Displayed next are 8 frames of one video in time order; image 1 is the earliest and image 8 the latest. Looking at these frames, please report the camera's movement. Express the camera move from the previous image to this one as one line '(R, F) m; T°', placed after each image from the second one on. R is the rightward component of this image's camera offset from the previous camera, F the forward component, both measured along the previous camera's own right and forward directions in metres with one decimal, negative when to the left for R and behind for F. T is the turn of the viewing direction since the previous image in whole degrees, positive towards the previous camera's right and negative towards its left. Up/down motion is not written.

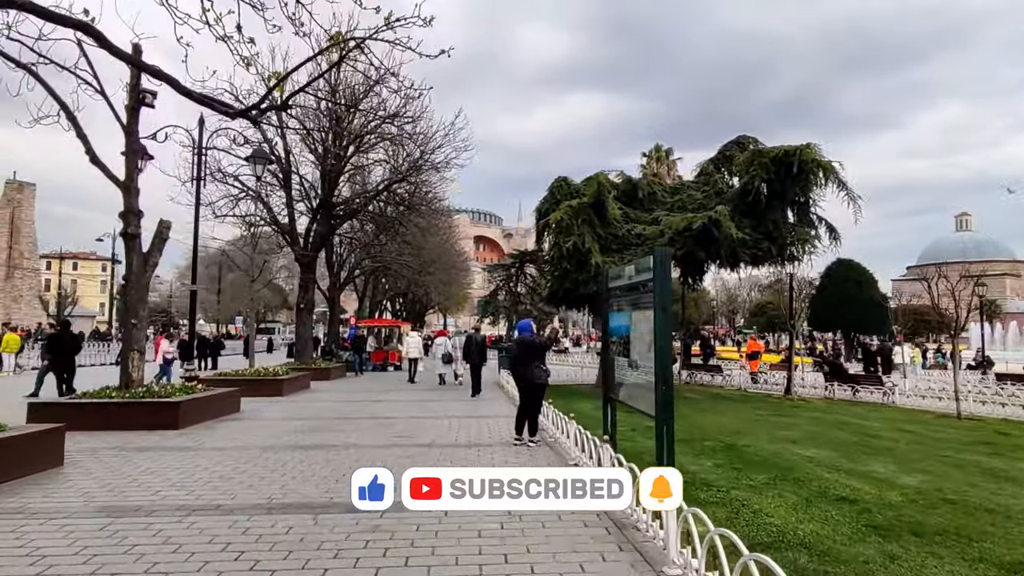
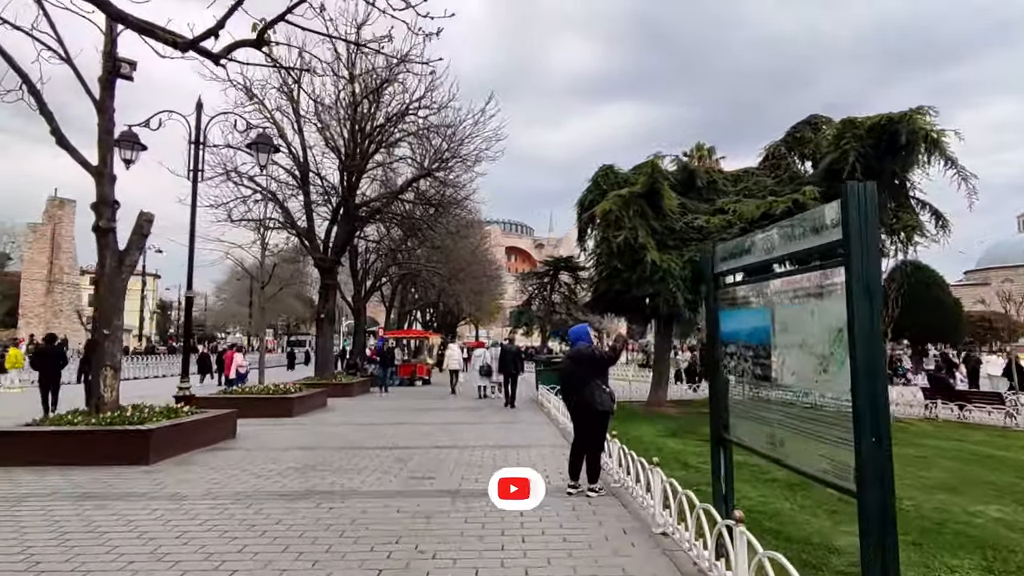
(-0.3, +2.8) m; -3°
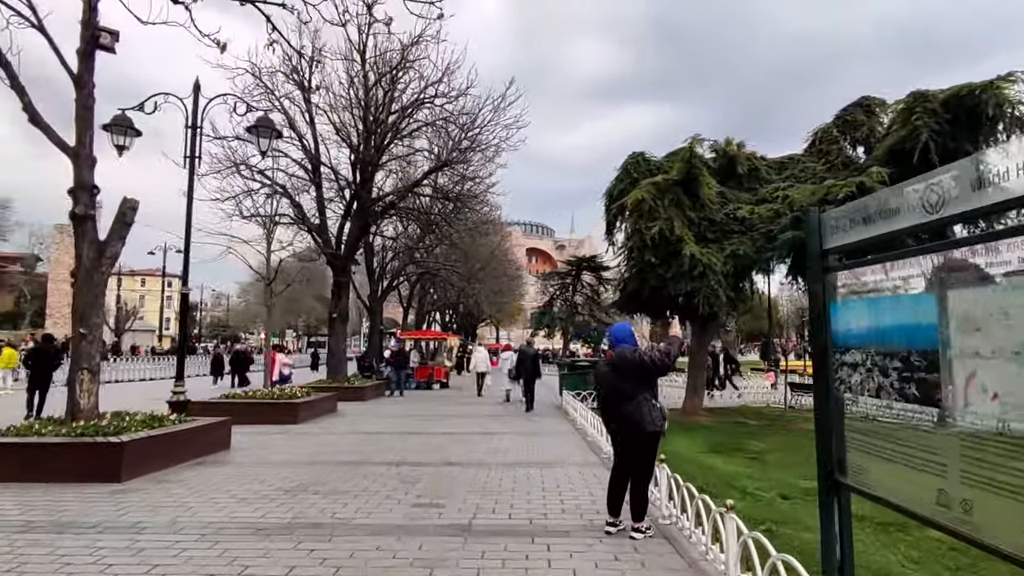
(-0.1, +1.5) m; -2°
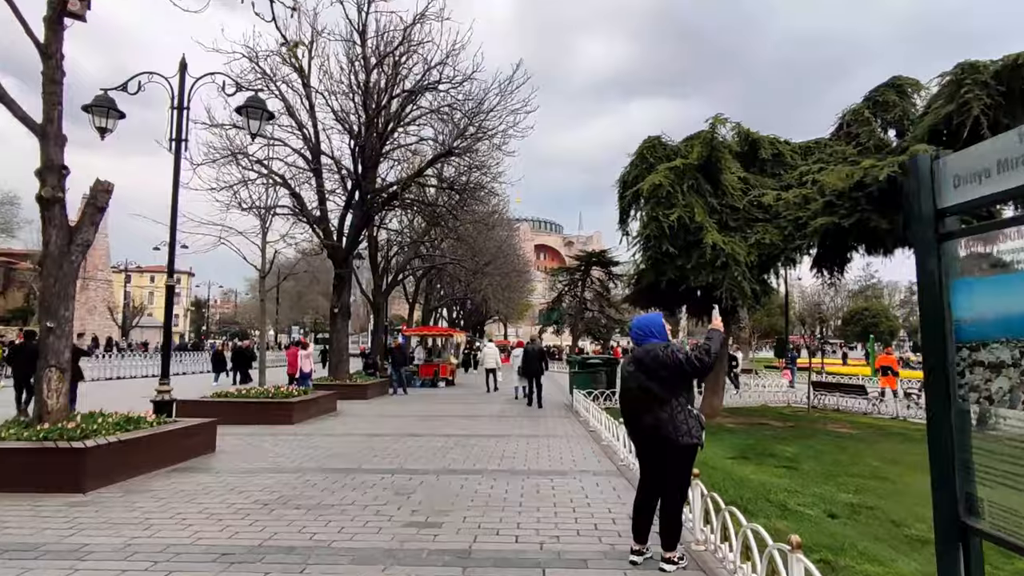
(0.0, +1.0) m; -1°
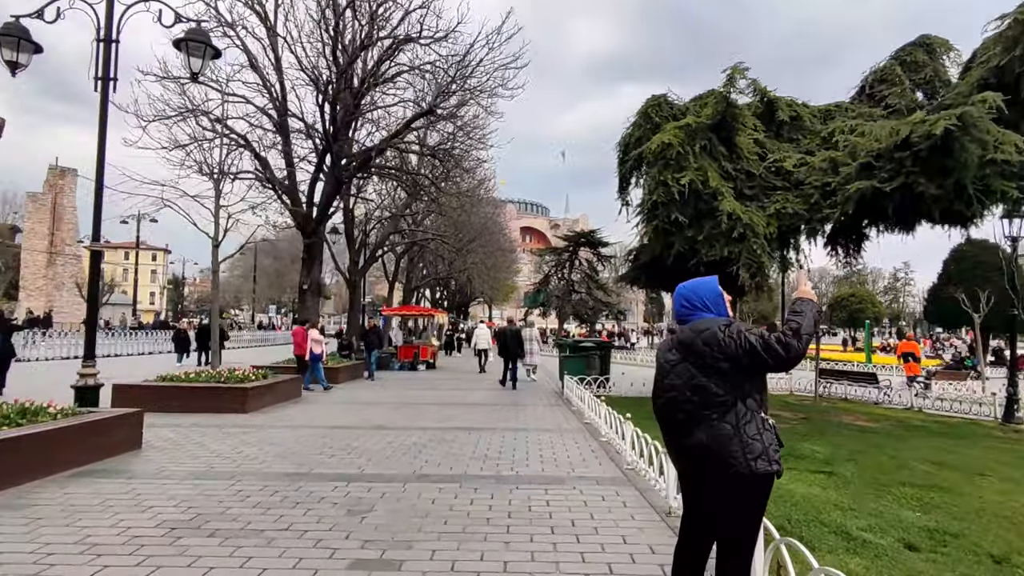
(0.0, +1.8) m; +2°
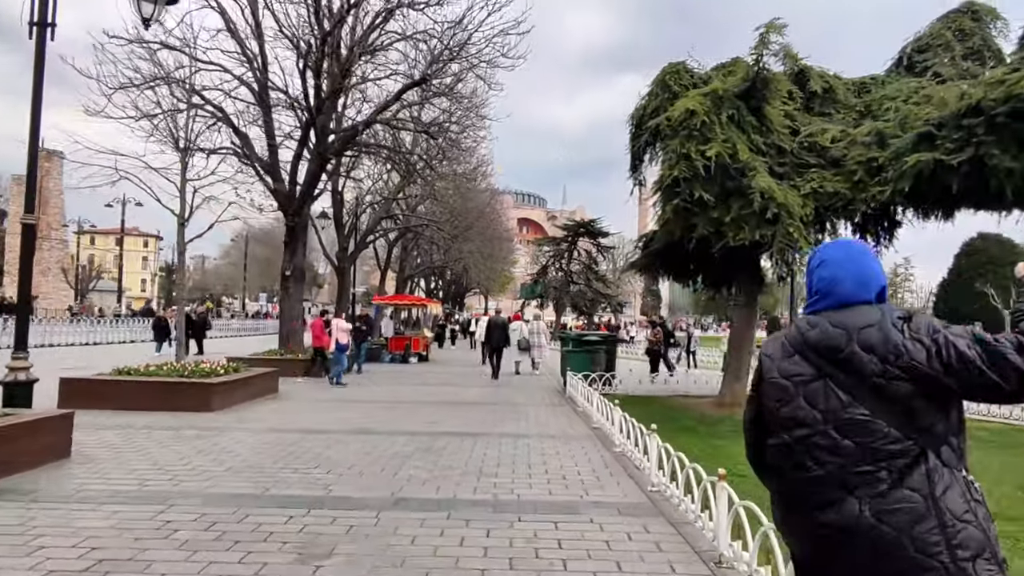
(-0.1, +1.6) m; 0°
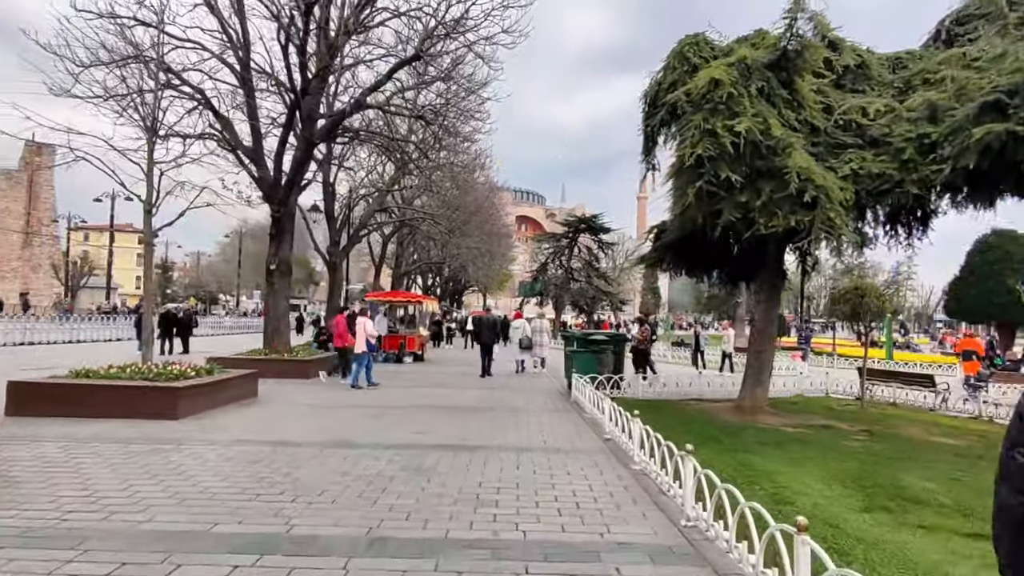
(-0.1, +1.3) m; 0°
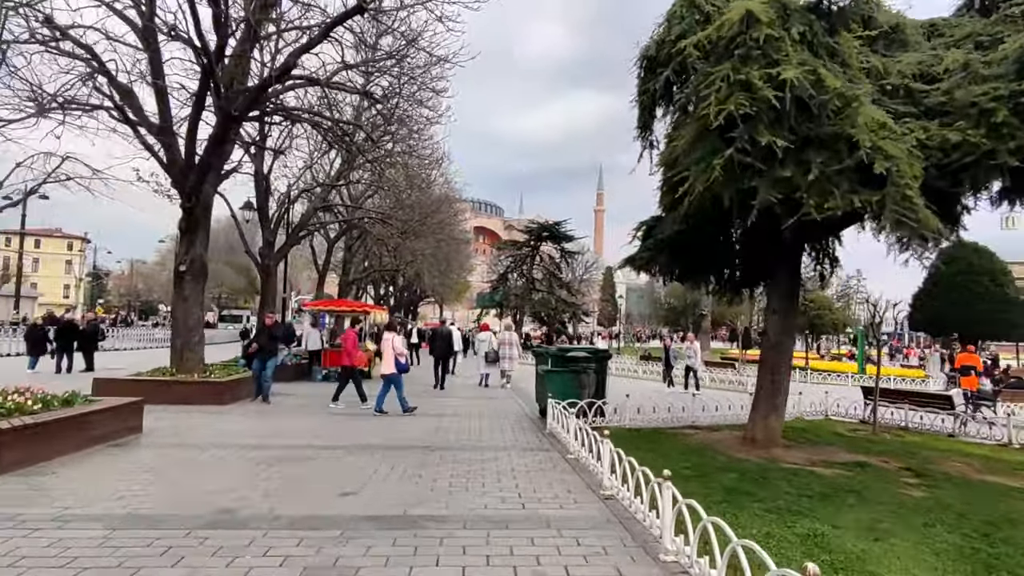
(-0.1, +2.8) m; +4°
